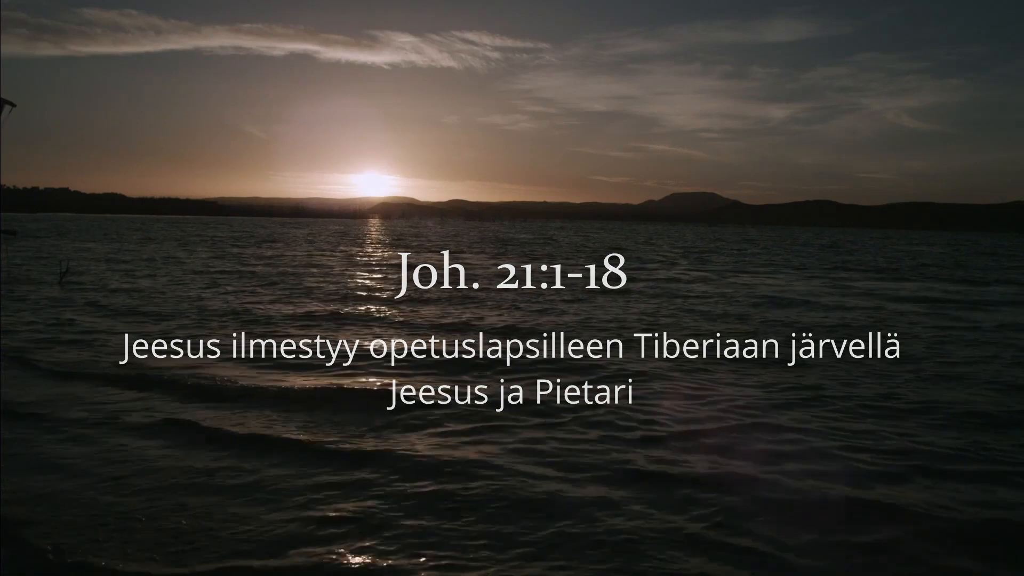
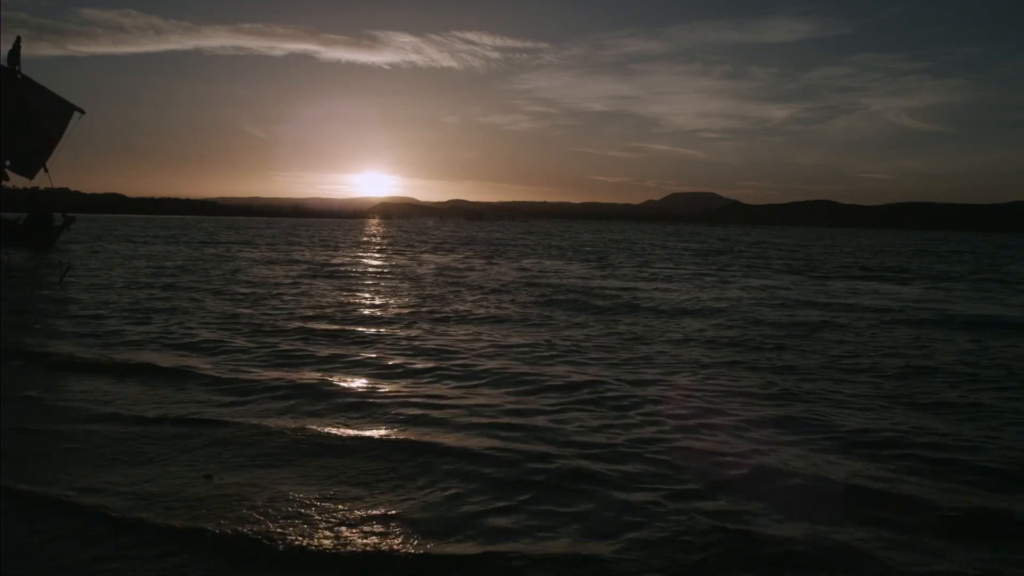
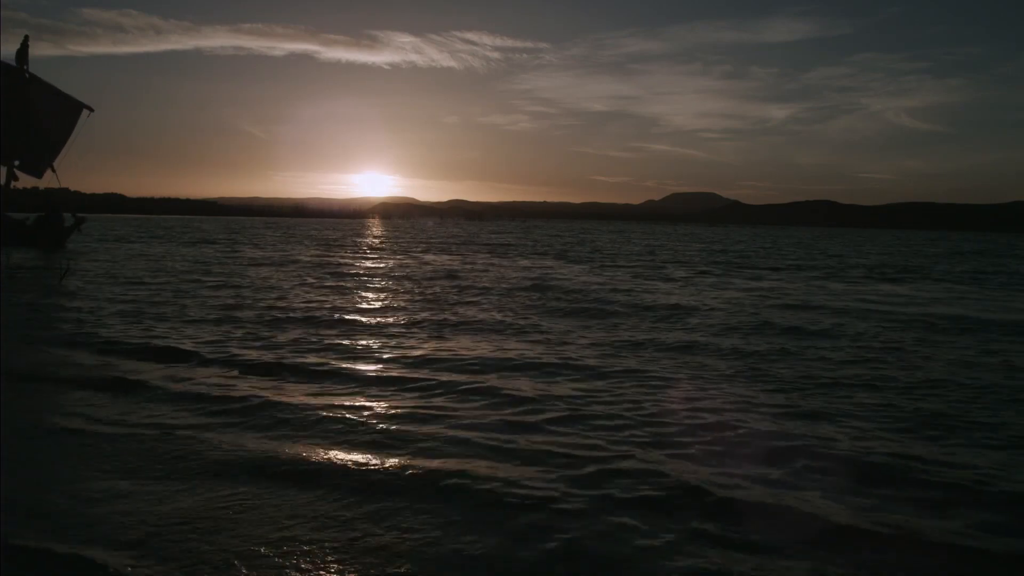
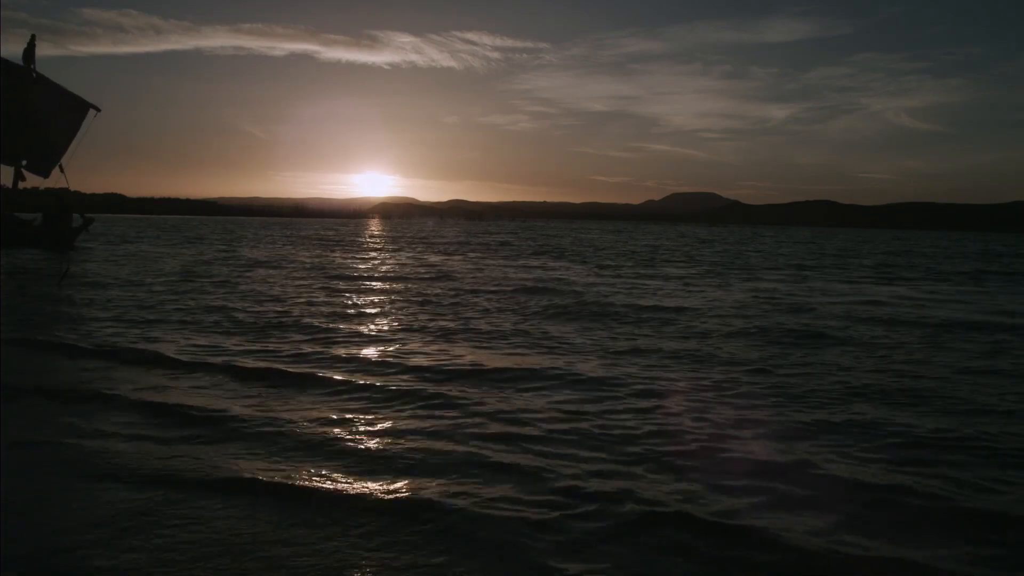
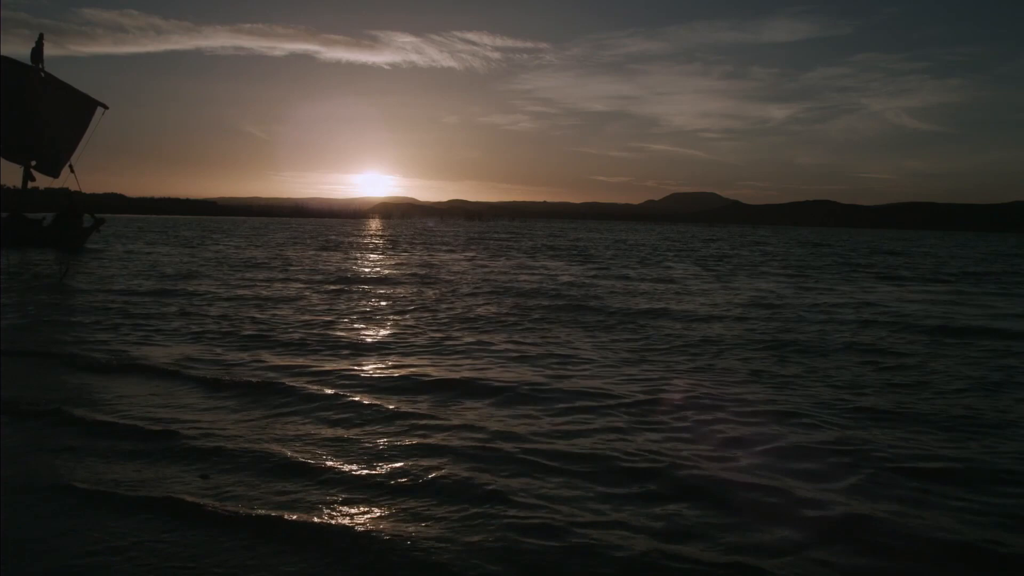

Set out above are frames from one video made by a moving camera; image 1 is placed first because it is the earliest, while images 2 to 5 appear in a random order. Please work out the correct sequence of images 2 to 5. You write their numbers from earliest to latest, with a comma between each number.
2, 3, 4, 5
